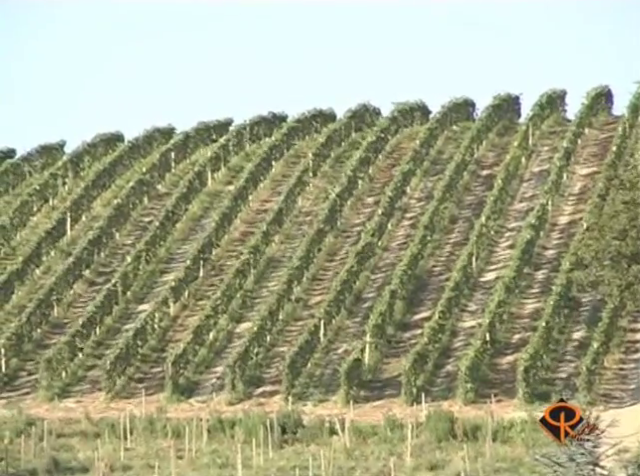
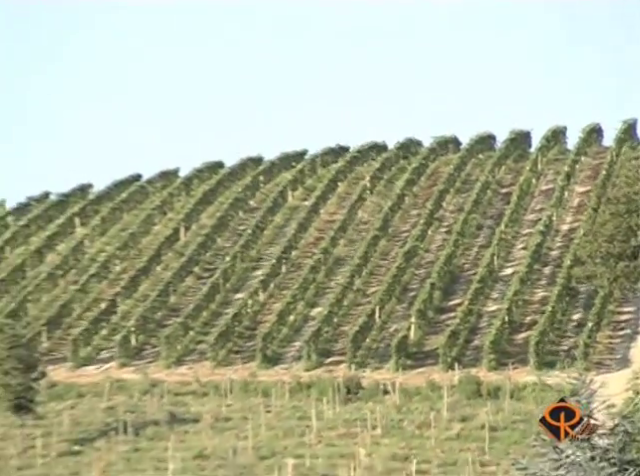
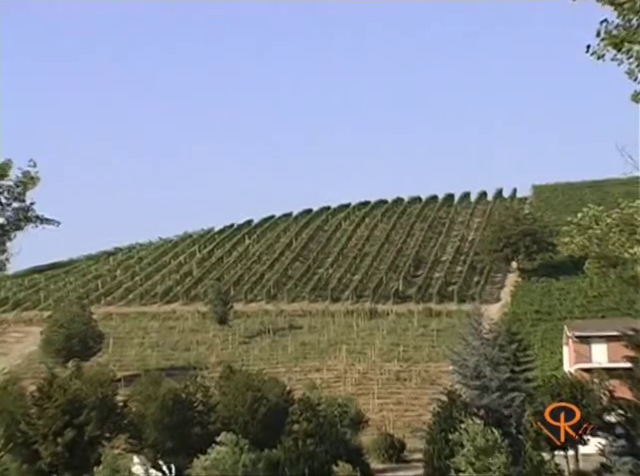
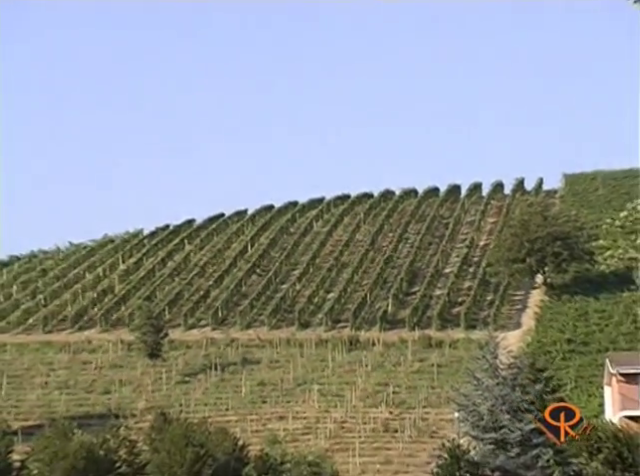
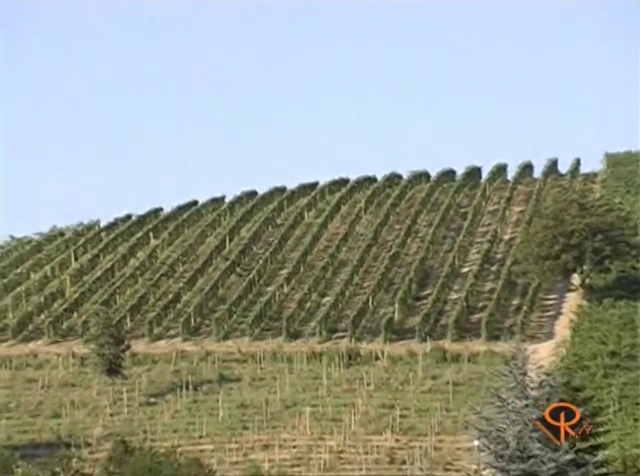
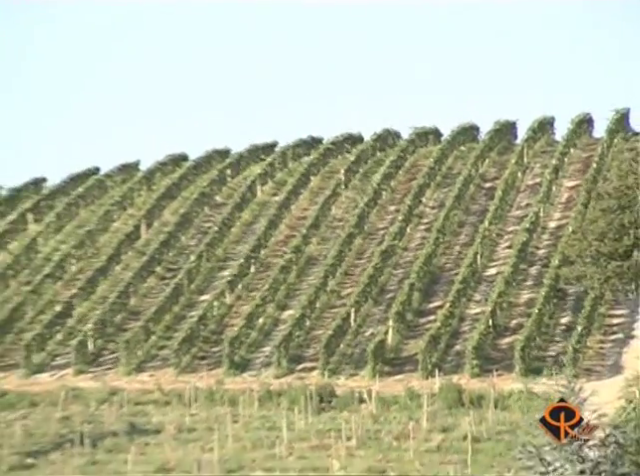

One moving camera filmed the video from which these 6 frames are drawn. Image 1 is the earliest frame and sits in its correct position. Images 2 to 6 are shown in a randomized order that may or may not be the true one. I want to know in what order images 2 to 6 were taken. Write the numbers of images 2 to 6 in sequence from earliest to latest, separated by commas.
6, 2, 5, 4, 3
